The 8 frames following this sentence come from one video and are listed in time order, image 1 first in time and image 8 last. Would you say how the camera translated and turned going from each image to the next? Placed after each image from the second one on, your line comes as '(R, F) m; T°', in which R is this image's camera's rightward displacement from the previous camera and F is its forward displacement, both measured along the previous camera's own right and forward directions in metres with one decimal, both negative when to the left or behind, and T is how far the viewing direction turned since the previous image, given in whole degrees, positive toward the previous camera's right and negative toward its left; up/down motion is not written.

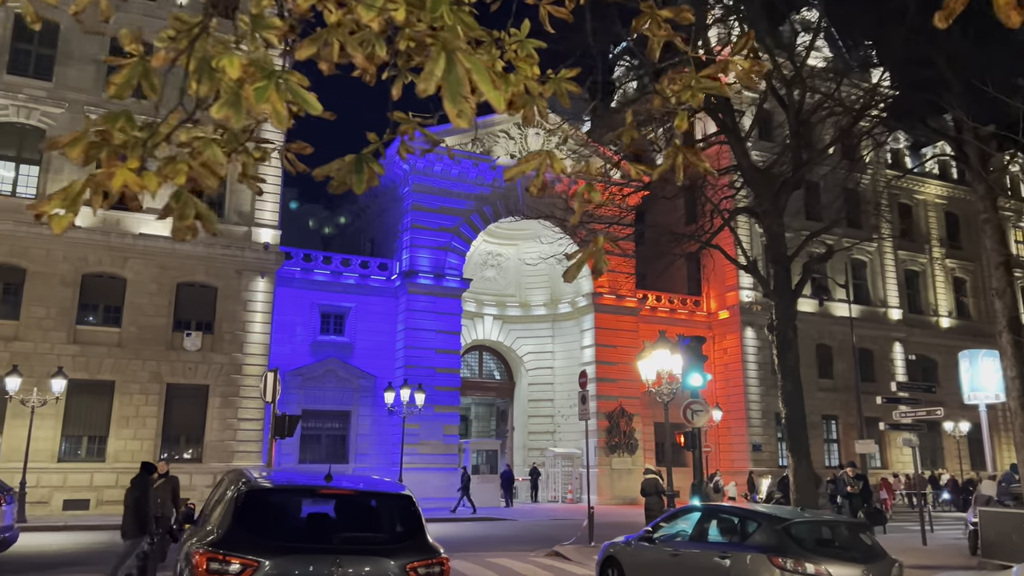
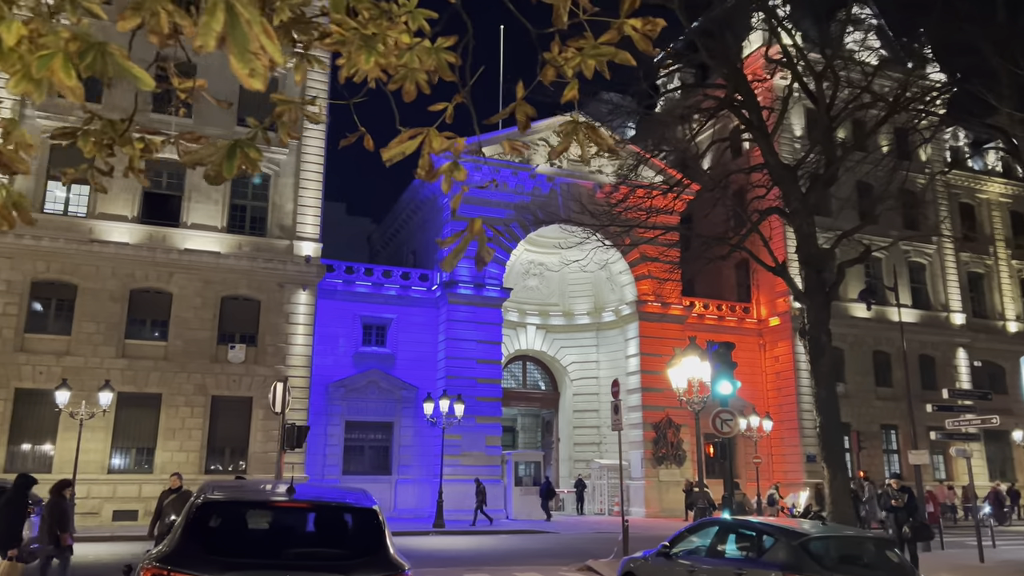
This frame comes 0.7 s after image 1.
(+0.5, +0.3) m; -4°
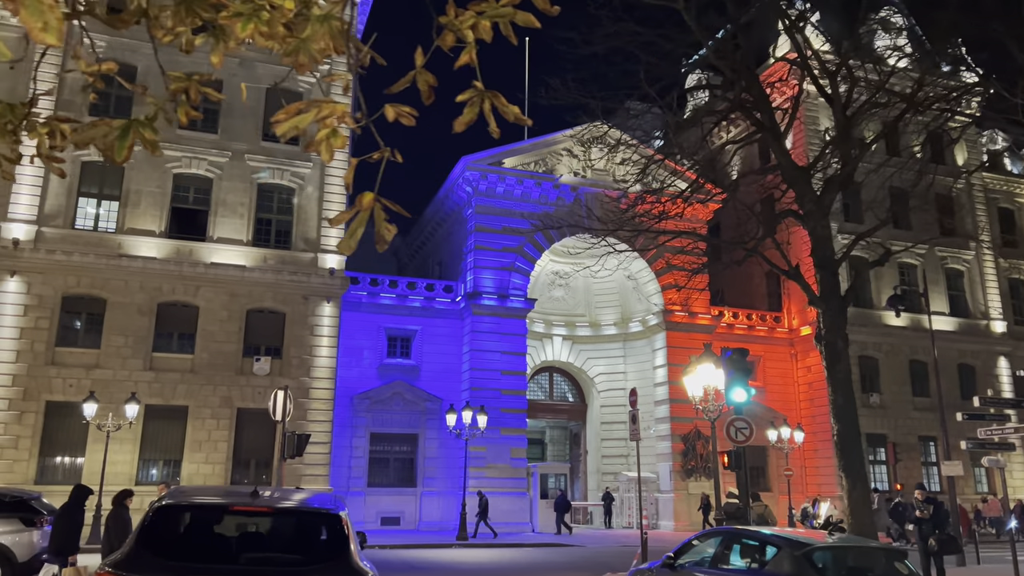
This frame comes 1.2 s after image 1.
(+0.4, +0.2) m; -3°
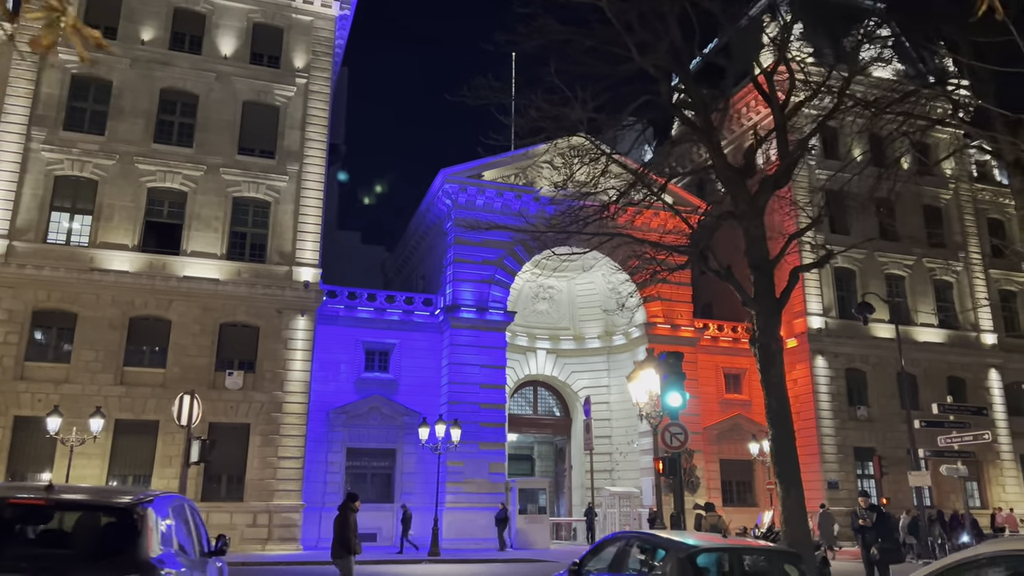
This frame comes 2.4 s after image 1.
(+1.1, +0.2) m; -1°
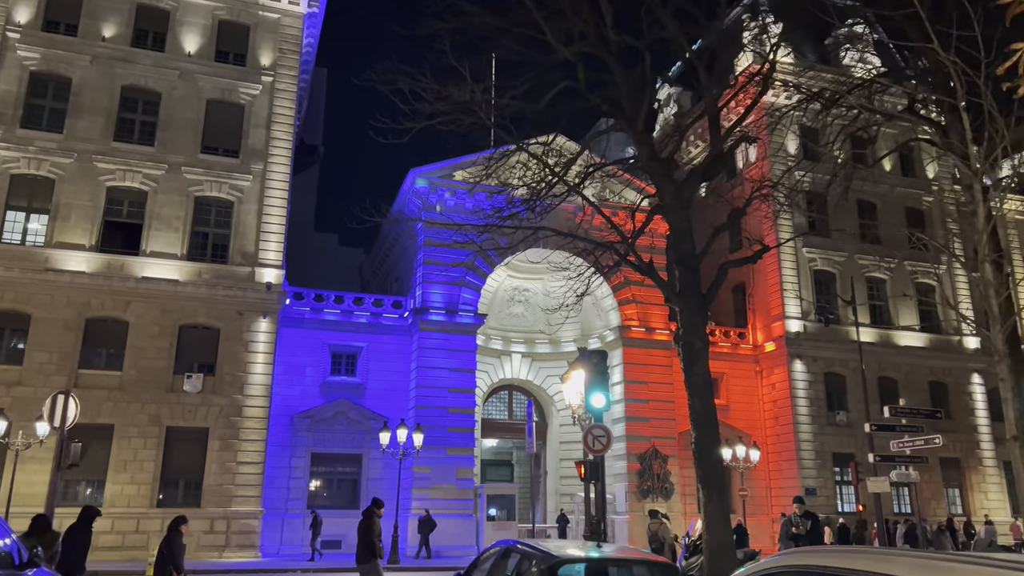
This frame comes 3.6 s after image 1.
(+1.1, +0.5) m; 0°
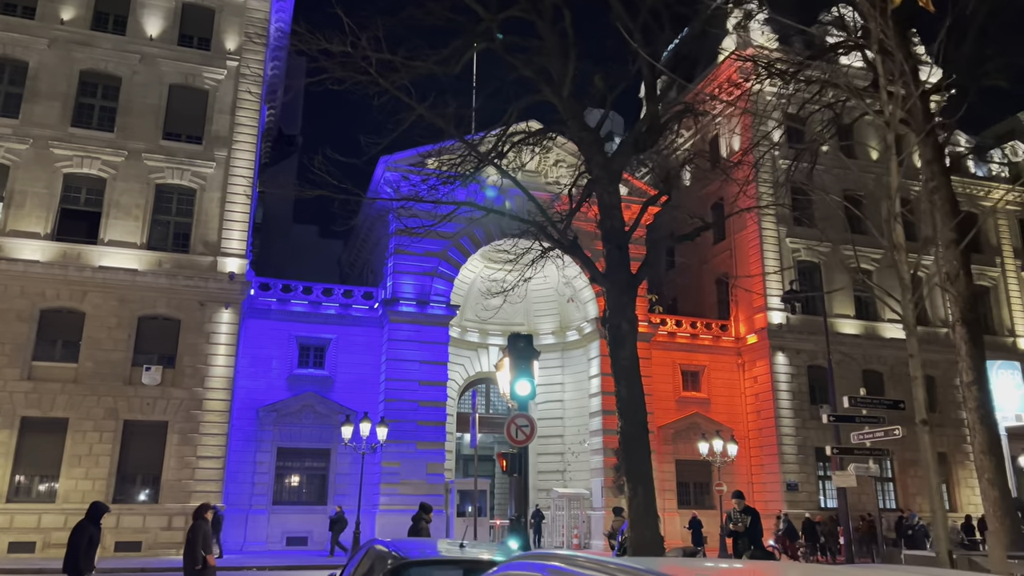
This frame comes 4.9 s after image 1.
(+1.0, +0.7) m; 0°
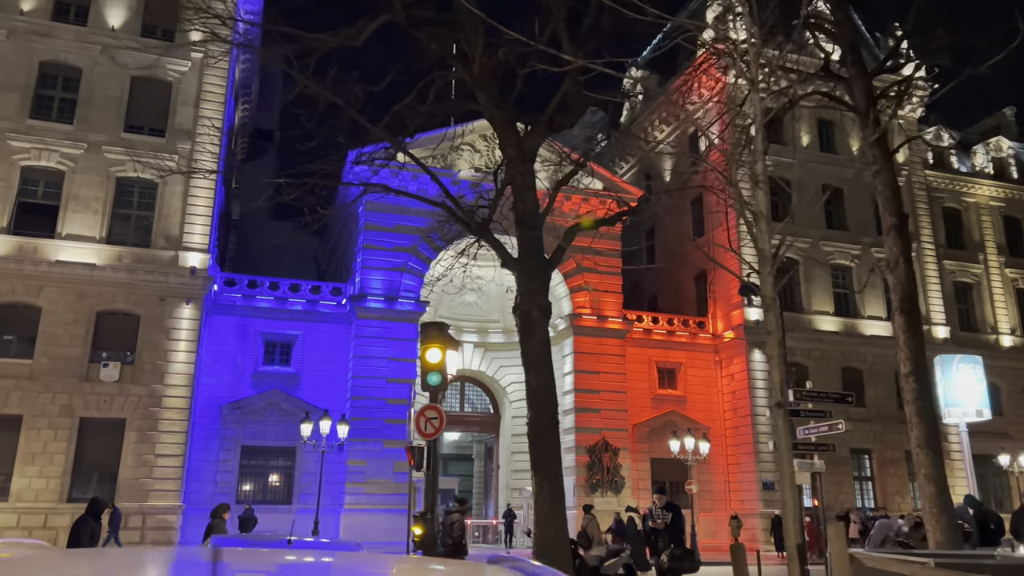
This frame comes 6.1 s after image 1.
(+1.0, +0.5) m; 0°
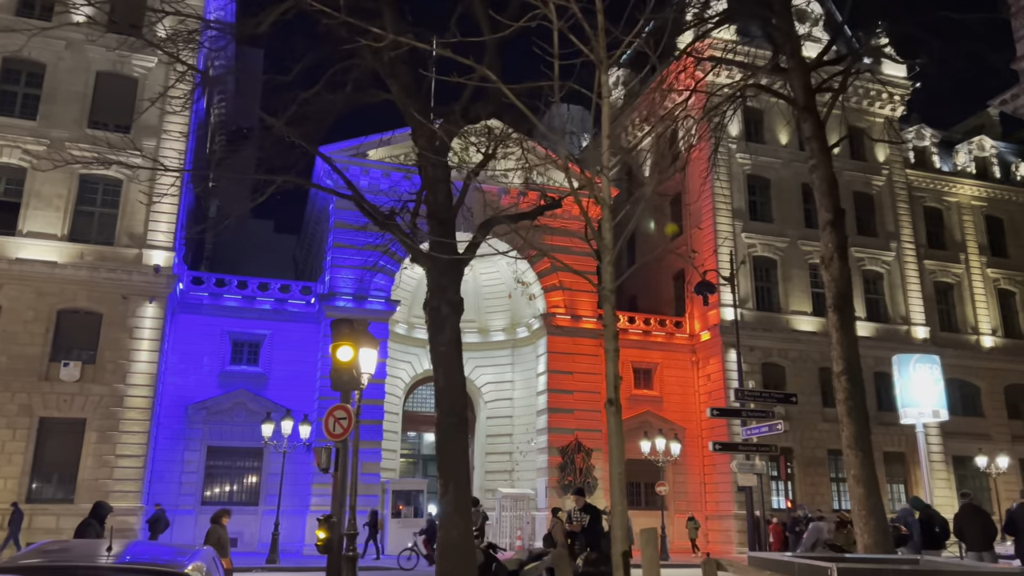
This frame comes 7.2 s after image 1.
(+1.0, +0.3) m; 0°
